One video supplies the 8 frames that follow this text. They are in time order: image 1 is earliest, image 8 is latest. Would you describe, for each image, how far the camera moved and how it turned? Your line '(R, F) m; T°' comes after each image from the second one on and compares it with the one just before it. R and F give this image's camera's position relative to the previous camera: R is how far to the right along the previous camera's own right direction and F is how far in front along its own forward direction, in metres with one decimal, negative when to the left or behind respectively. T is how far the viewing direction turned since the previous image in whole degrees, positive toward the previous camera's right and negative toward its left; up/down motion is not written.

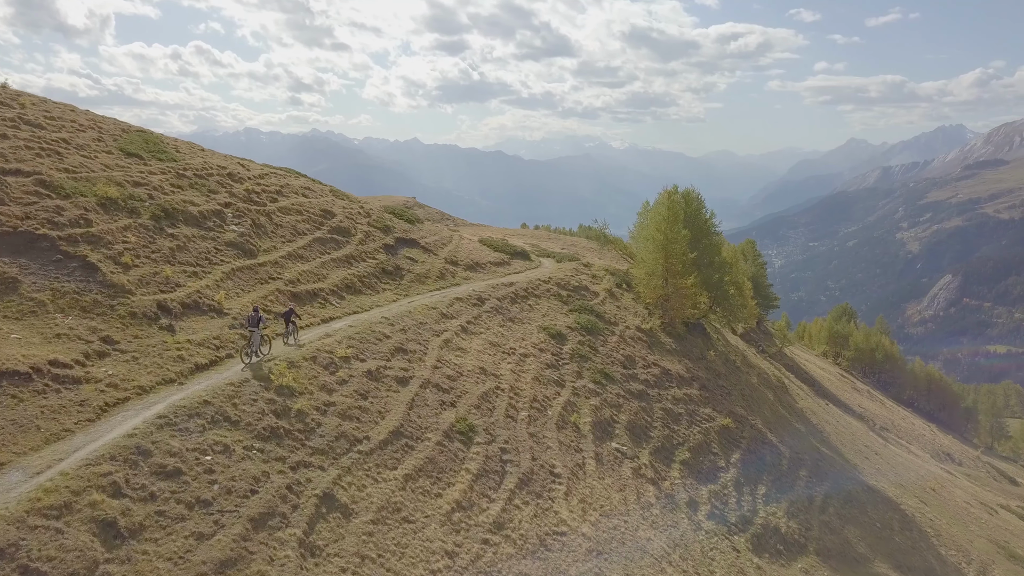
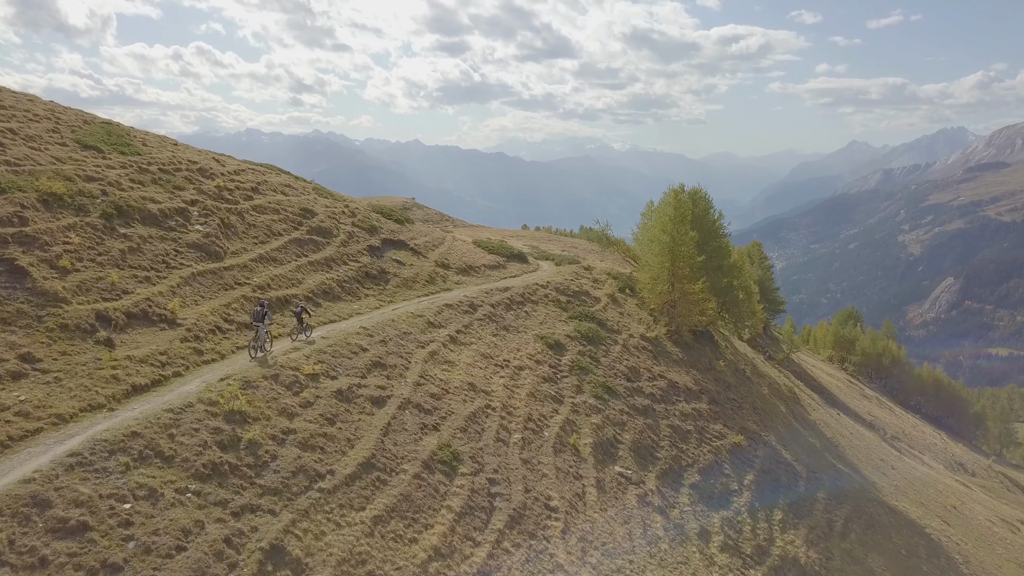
(+0.3, +3.0) m; 0°
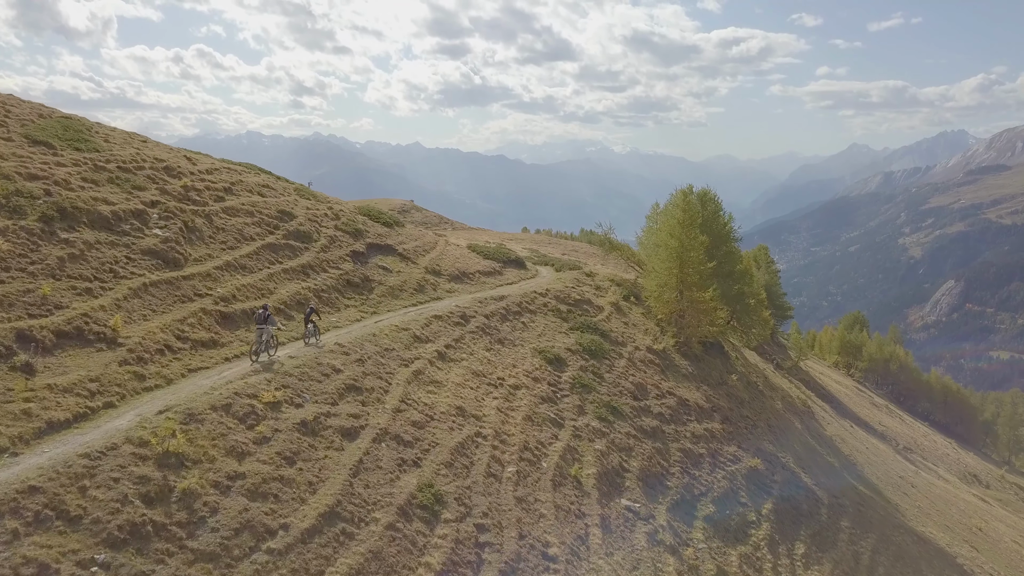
(+0.2, +3.0) m; 0°
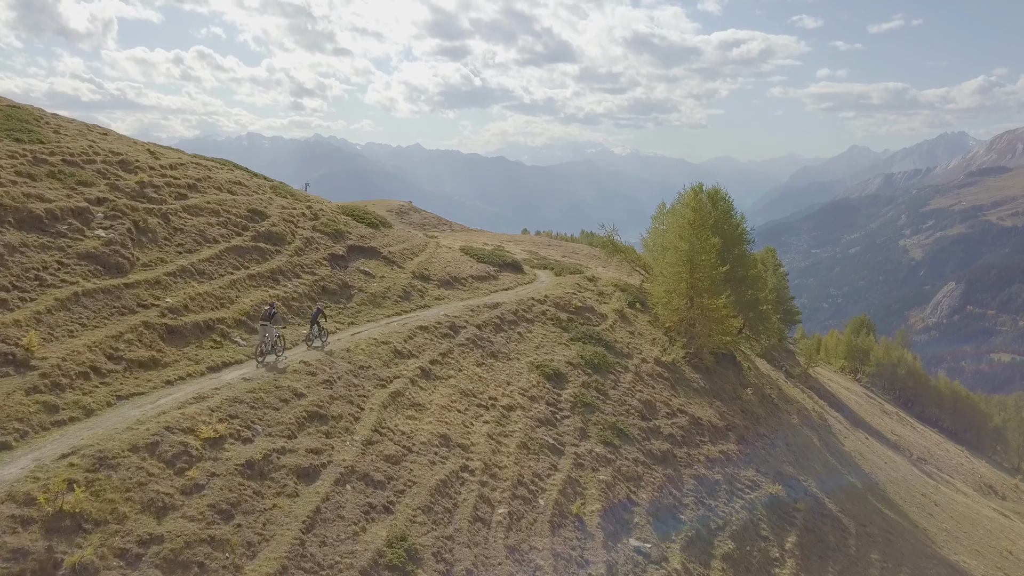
(+0.2, +3.2) m; 0°
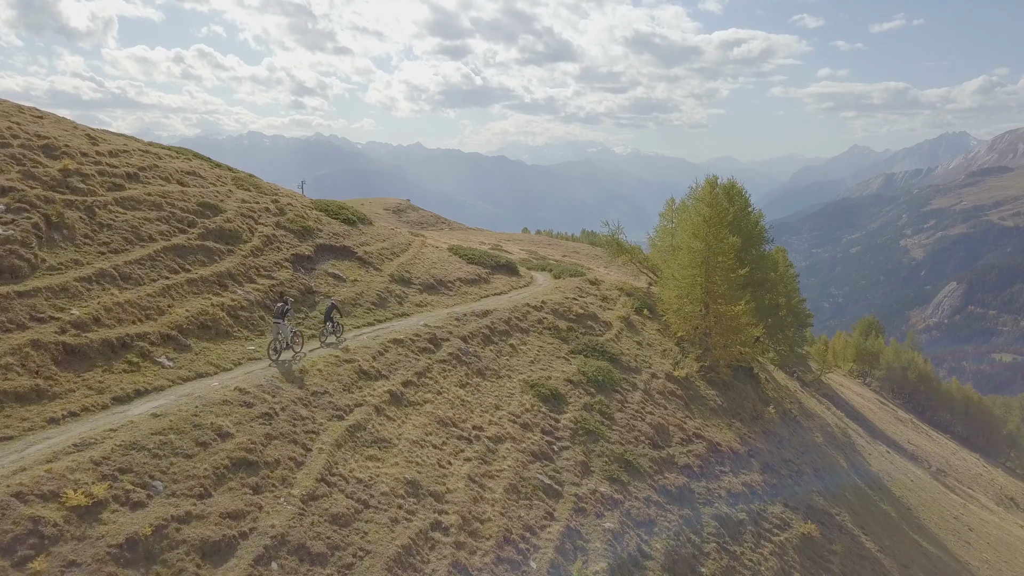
(+0.3, +4.2) m; 0°
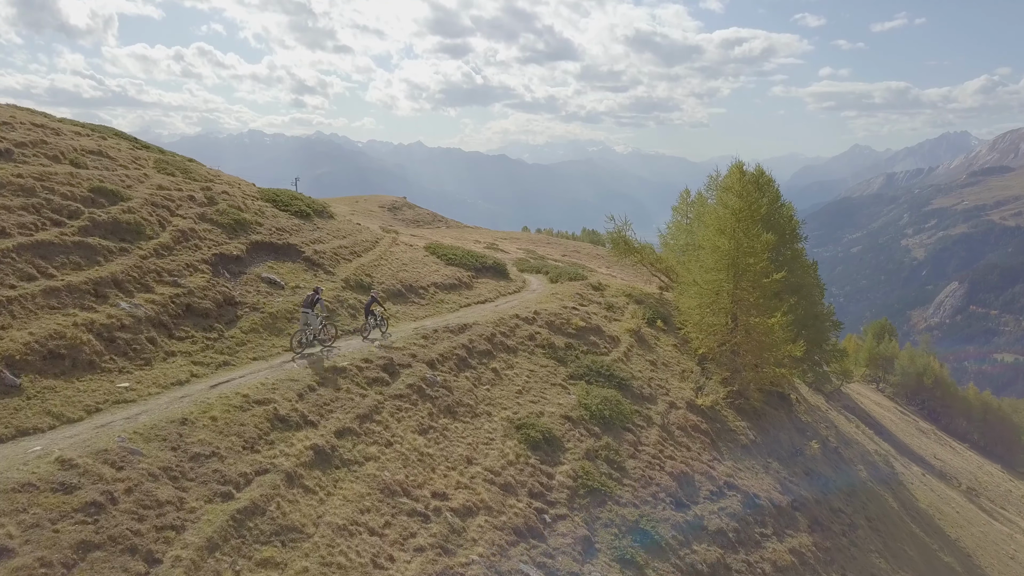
(+0.5, +5.9) m; 0°
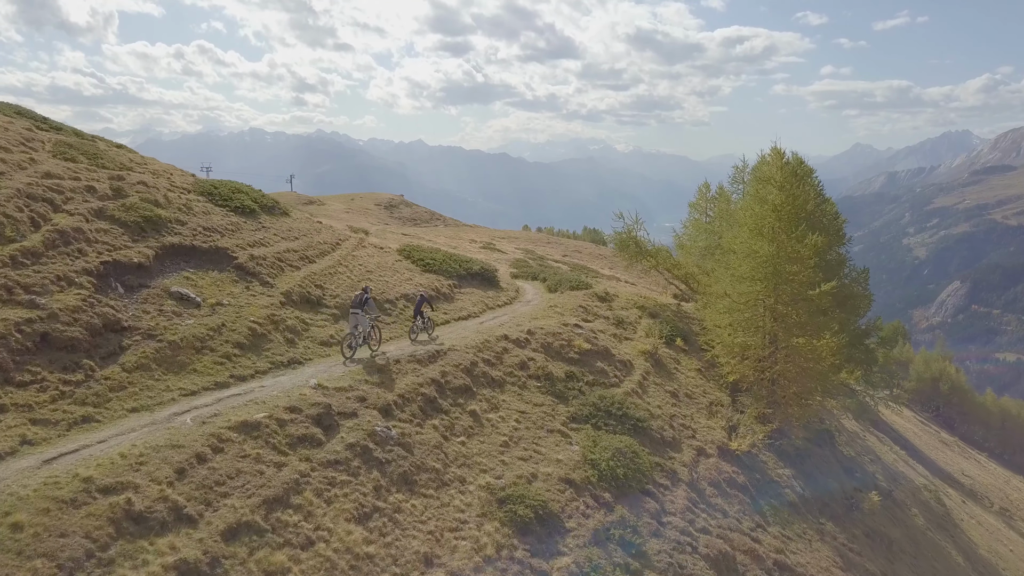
(+0.3, +5.2) m; 0°
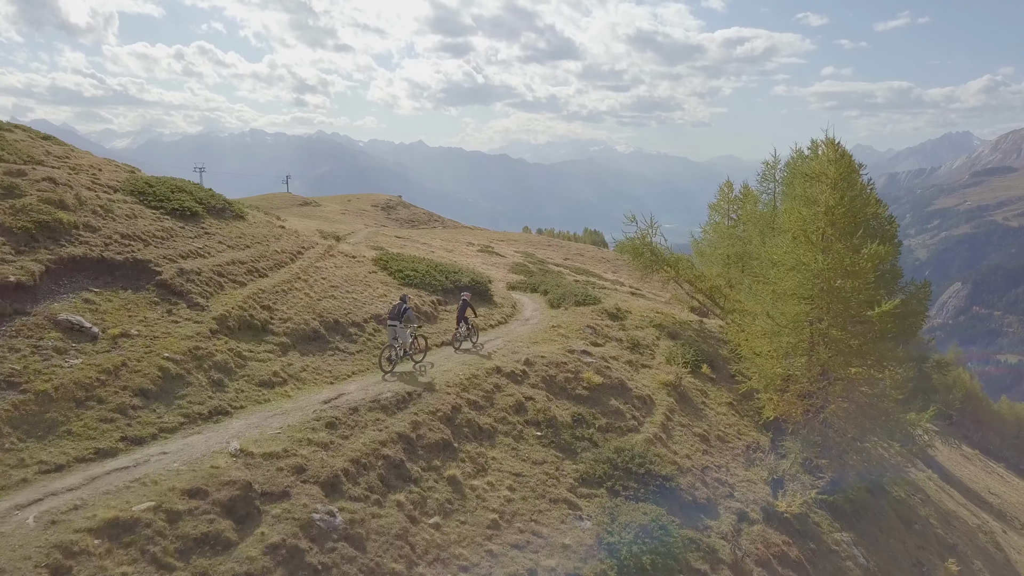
(+0.1, +4.0) m; 0°
